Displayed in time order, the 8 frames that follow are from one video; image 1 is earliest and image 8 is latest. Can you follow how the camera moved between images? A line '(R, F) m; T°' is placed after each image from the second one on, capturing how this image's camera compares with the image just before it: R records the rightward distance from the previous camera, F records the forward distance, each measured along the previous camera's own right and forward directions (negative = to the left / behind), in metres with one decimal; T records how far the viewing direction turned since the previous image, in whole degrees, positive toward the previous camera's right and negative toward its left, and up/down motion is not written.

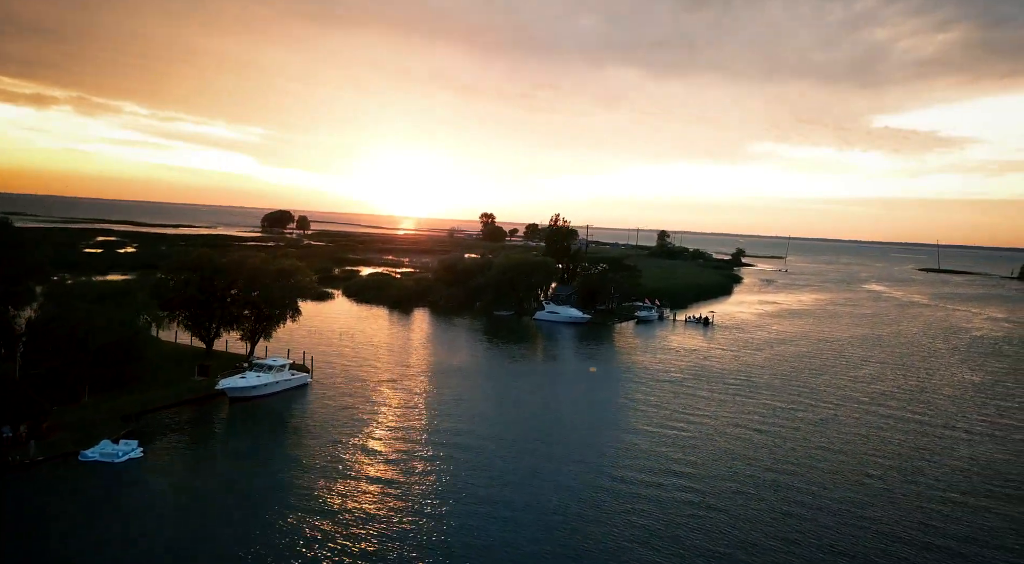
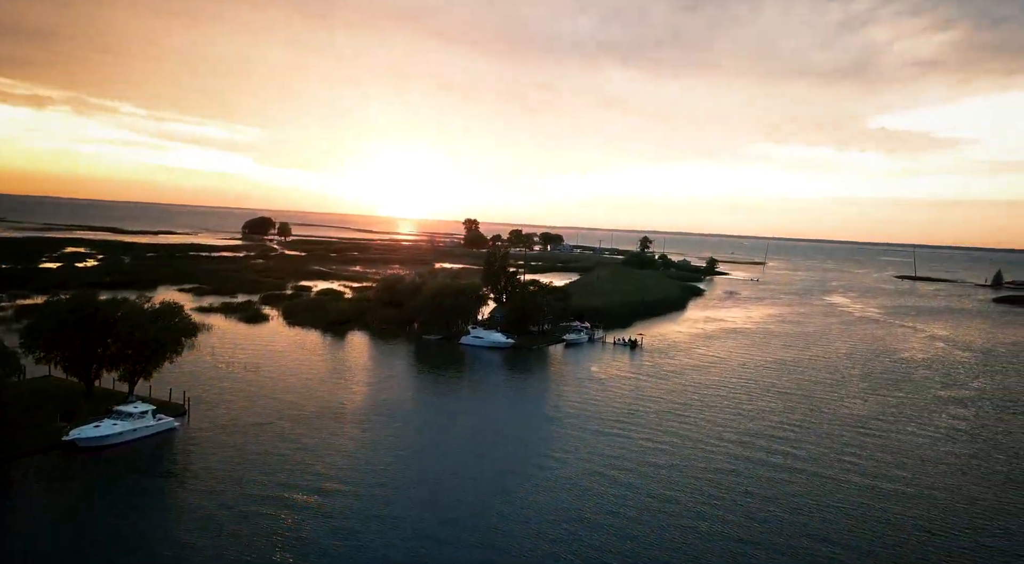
(+2.5, -0.2) m; 0°
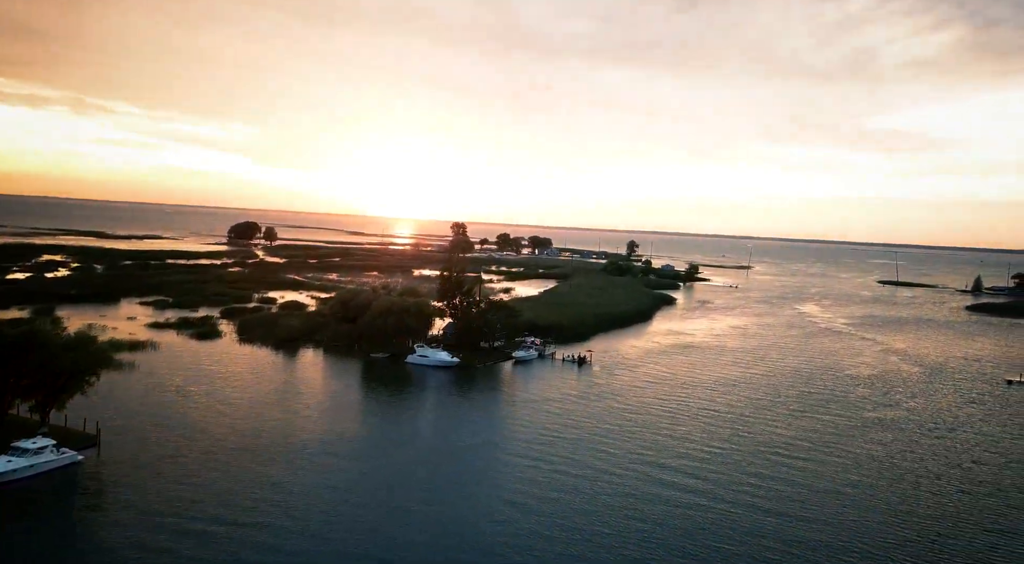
(+1.8, -0.1) m; 0°
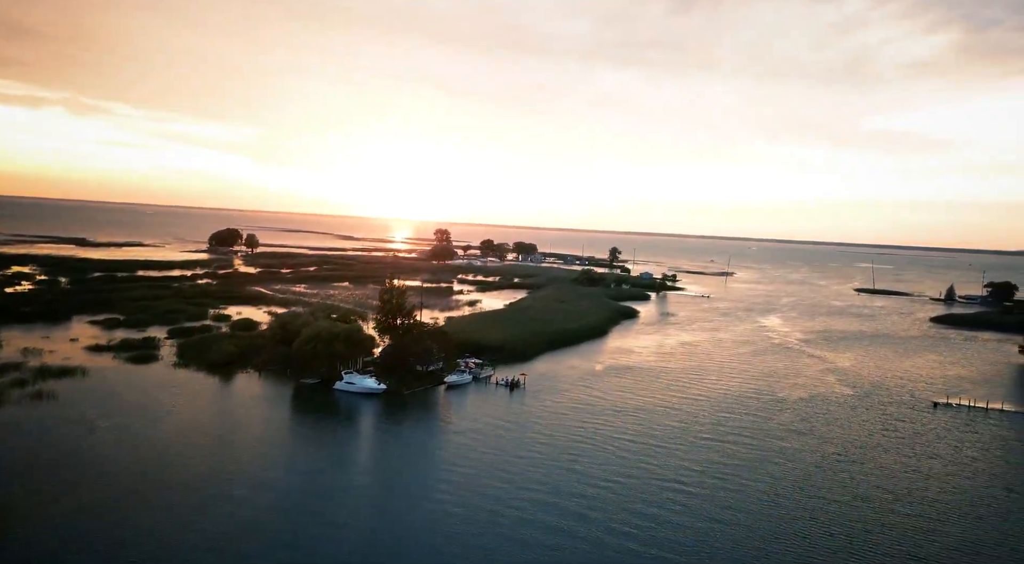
(+2.4, -0.2) m; 0°
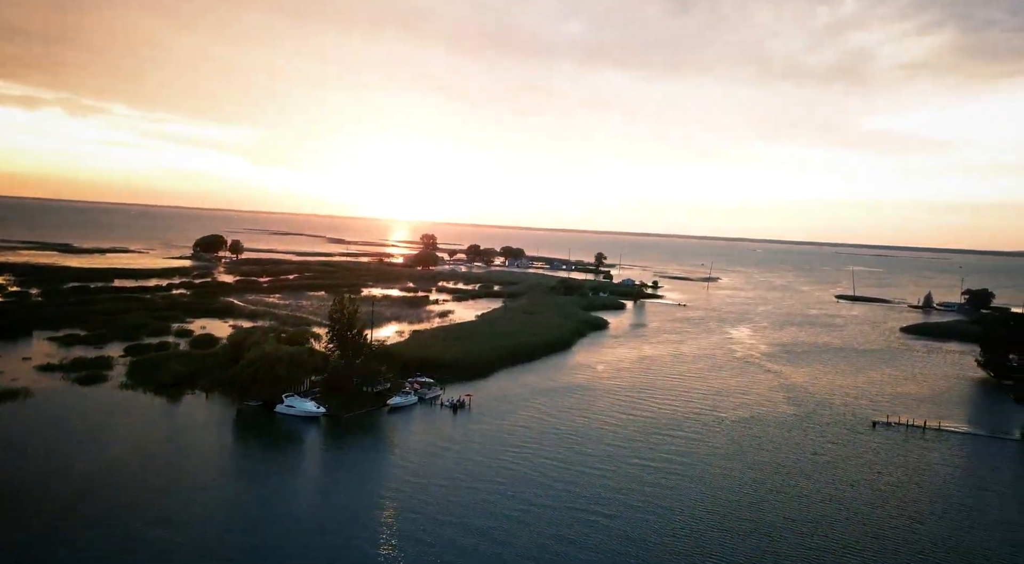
(+2.0, -0.2) m; 0°
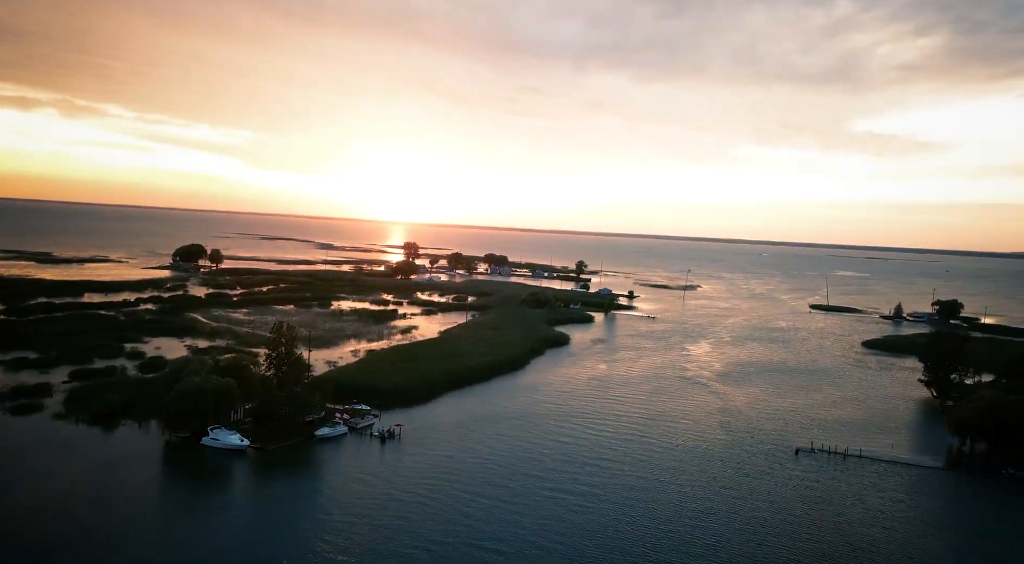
(+2.6, -0.4) m; 0°
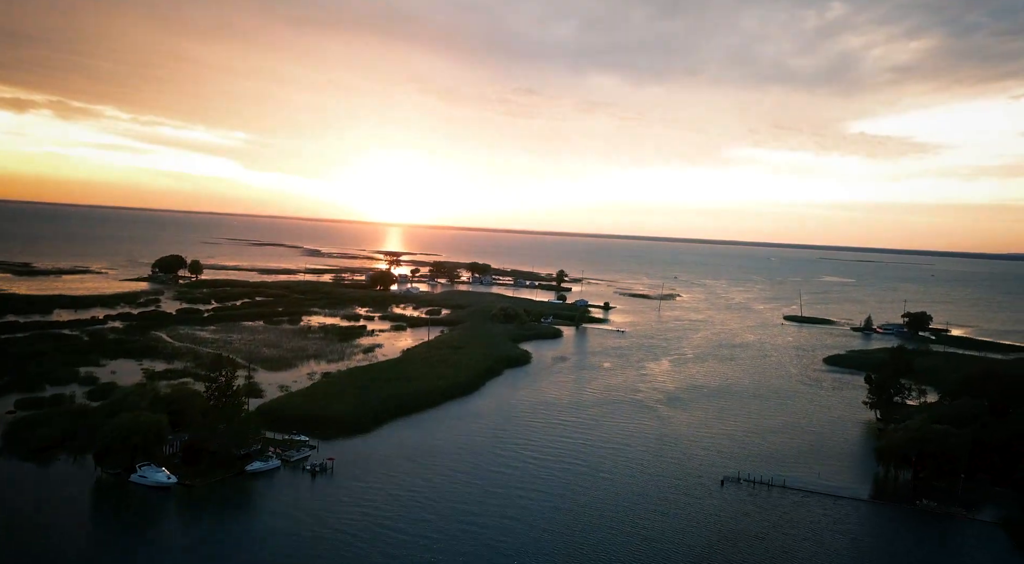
(+2.6, -0.5) m; 0°
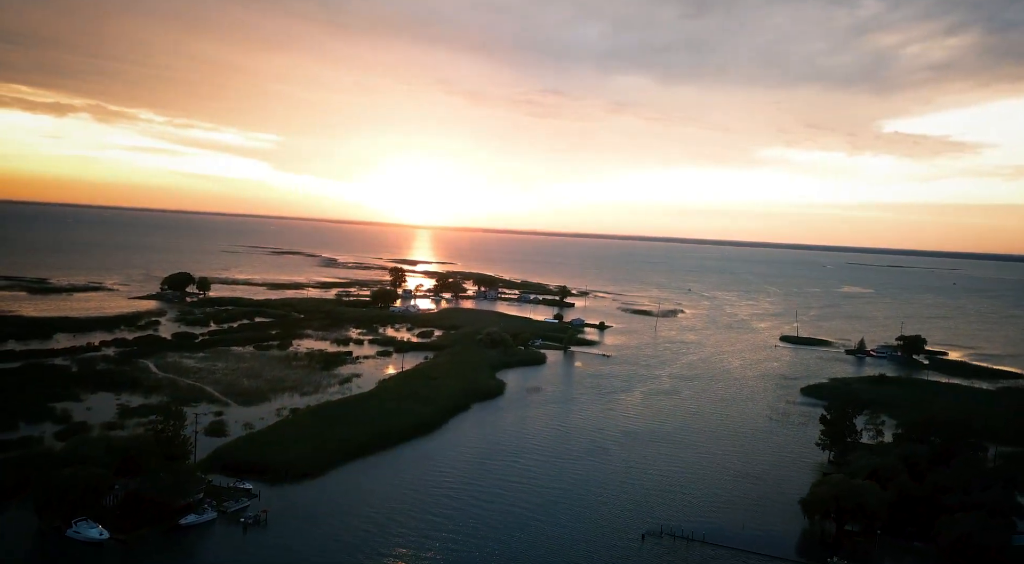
(+4.2, -0.9) m; -2°
